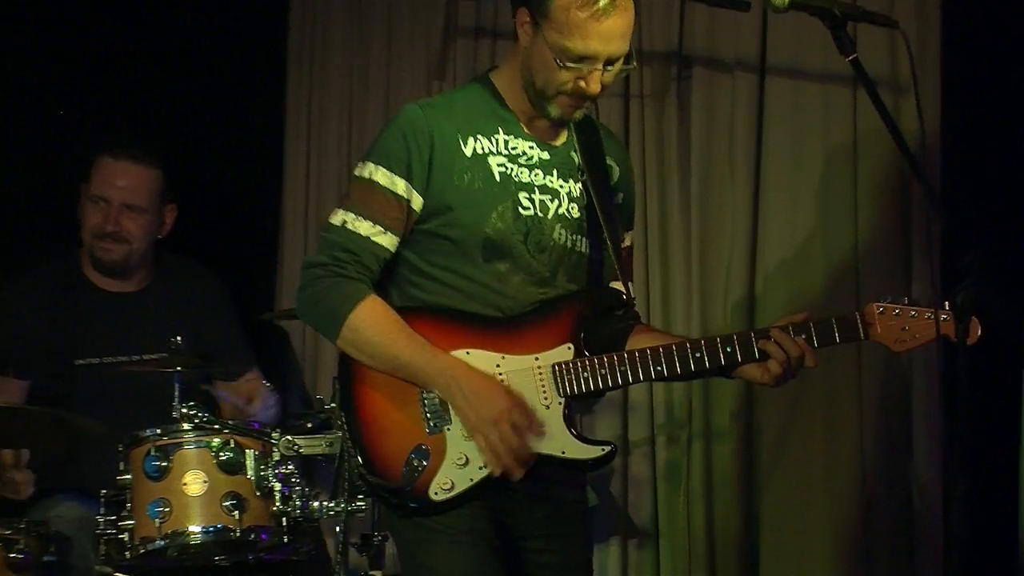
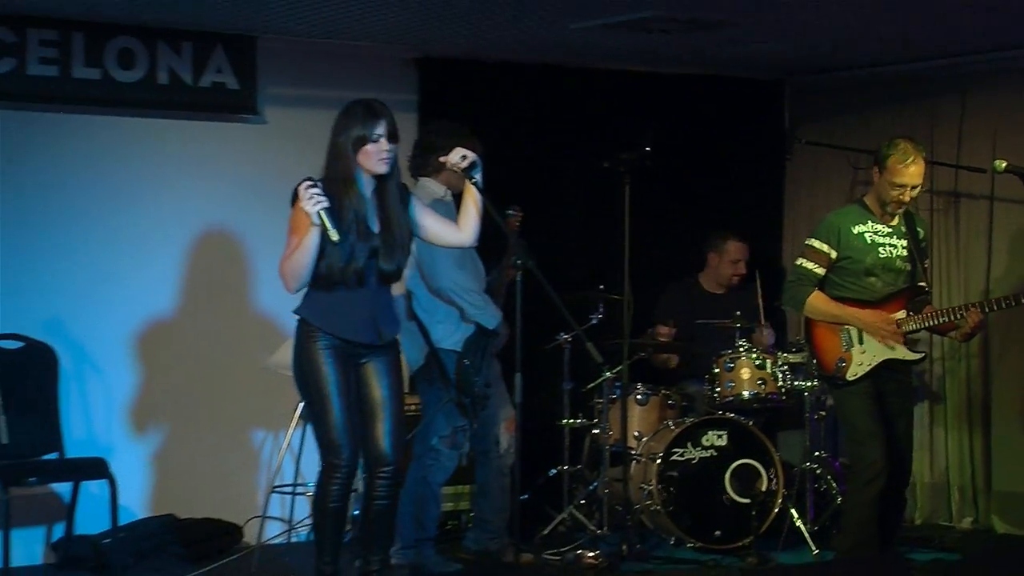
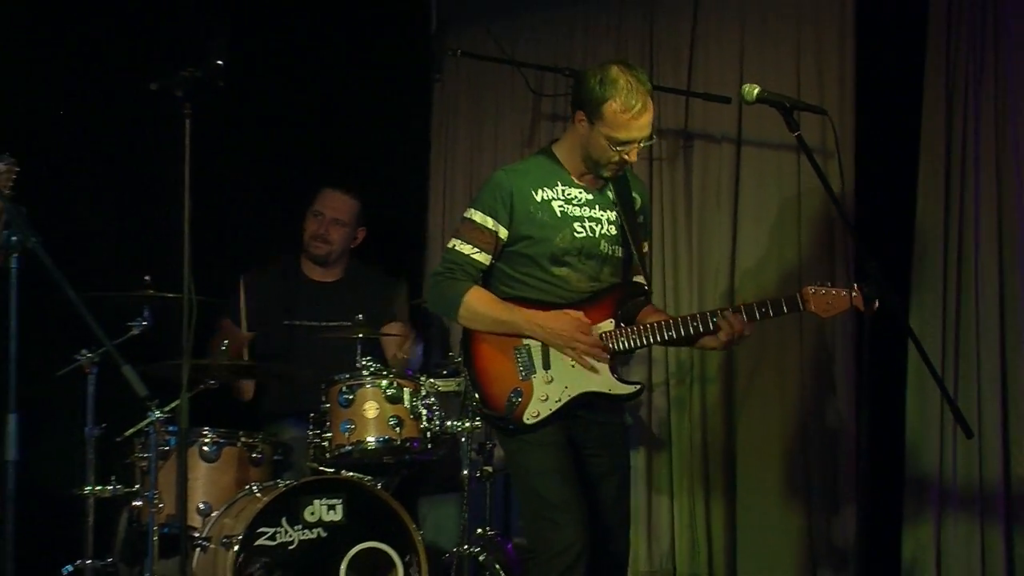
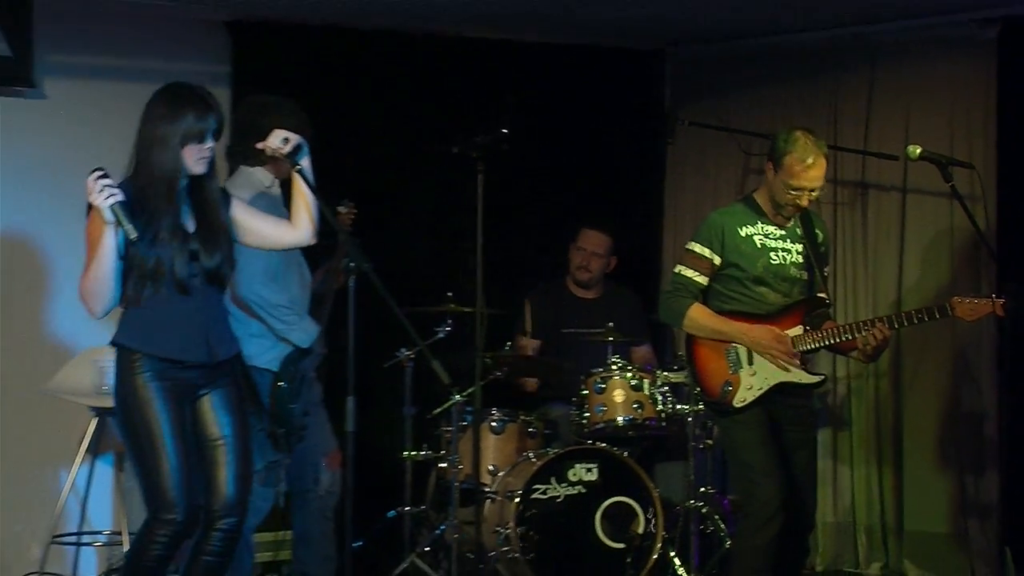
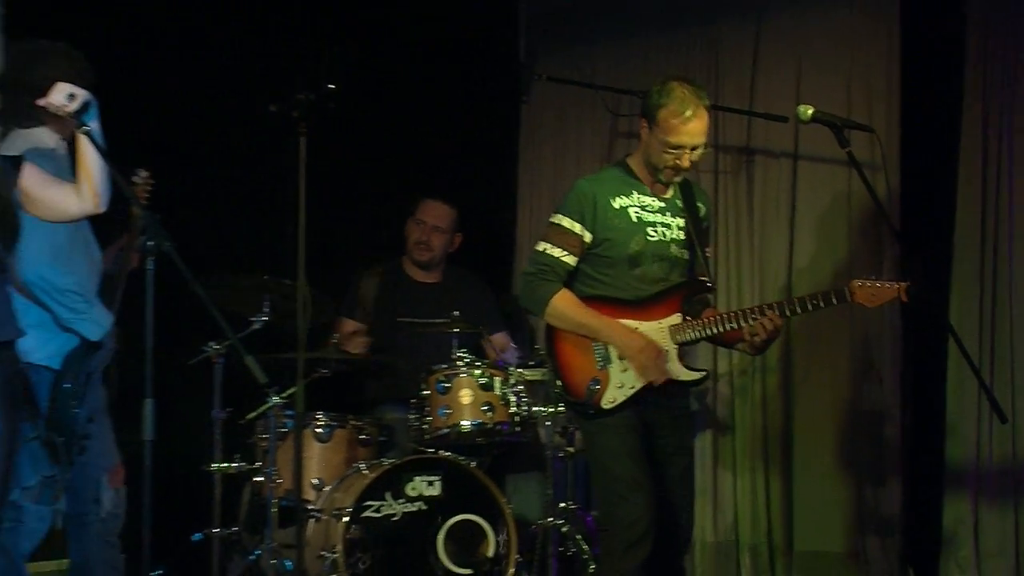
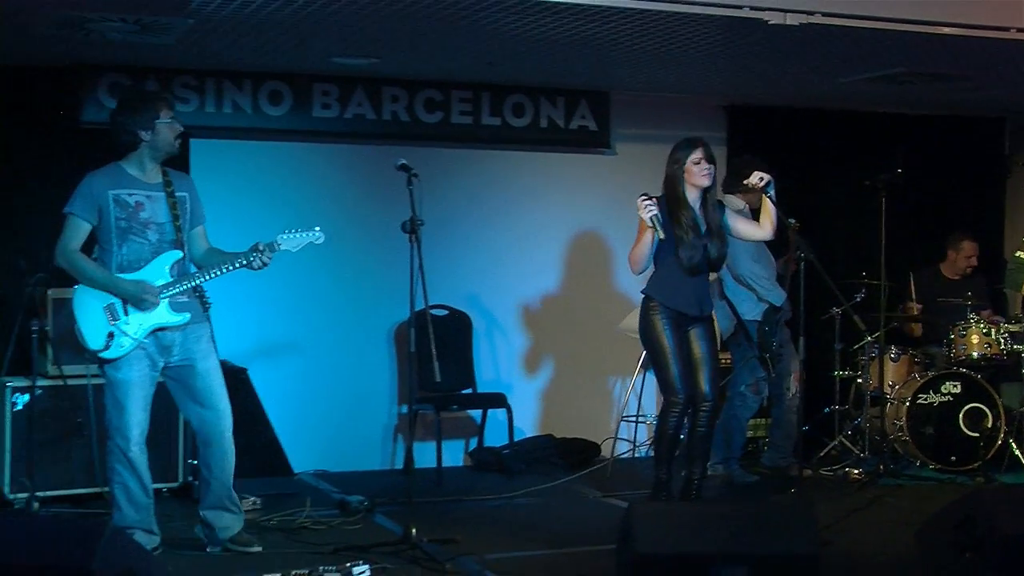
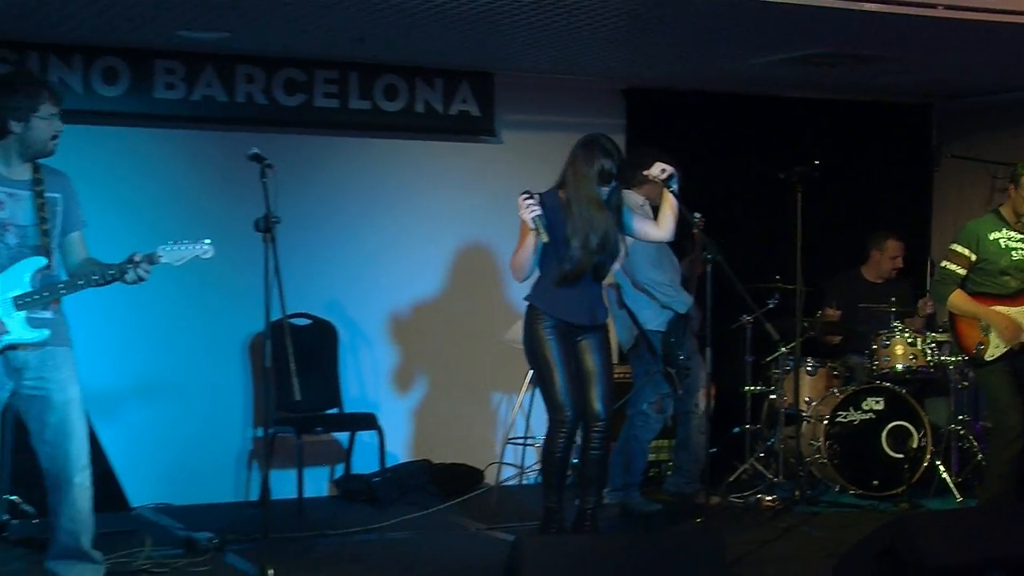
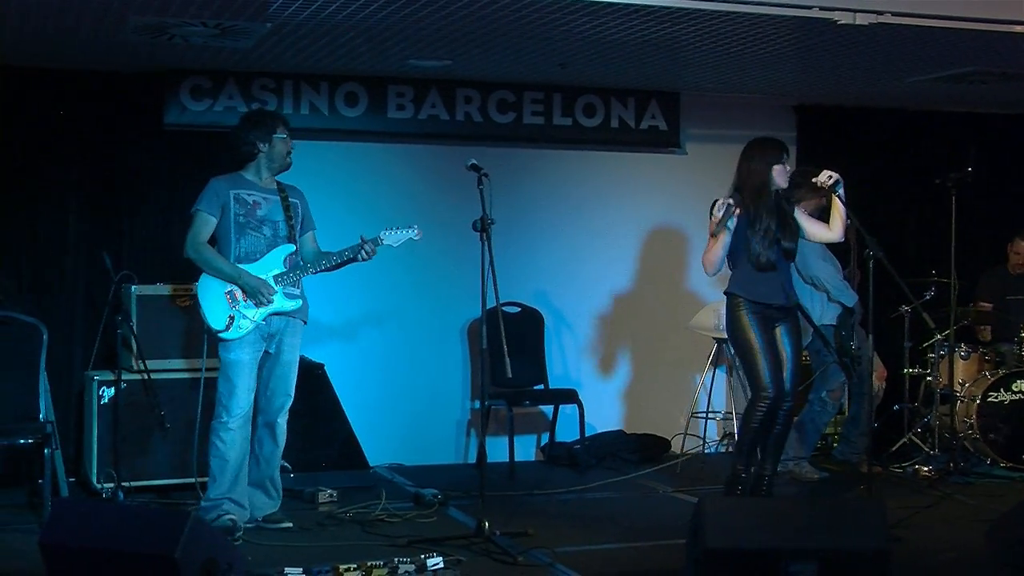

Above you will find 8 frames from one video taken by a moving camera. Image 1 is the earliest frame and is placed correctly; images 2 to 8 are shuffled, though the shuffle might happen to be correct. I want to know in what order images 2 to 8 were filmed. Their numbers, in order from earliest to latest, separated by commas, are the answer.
3, 5, 4, 2, 7, 6, 8
